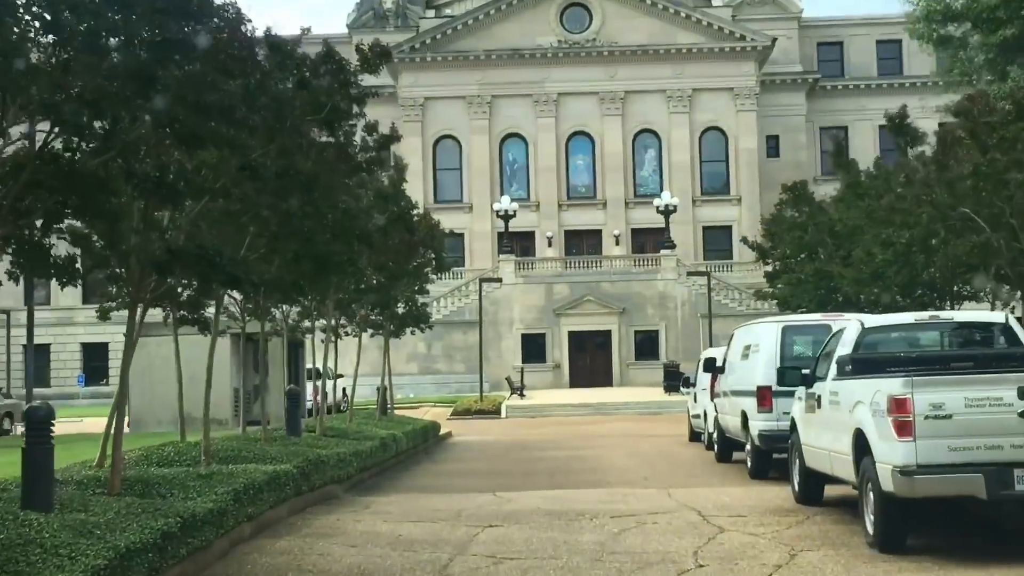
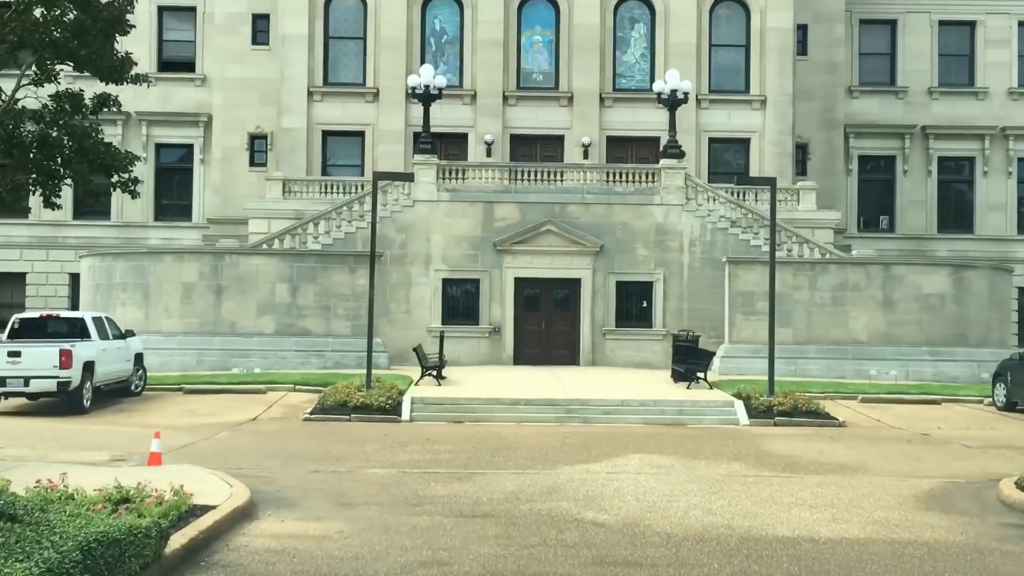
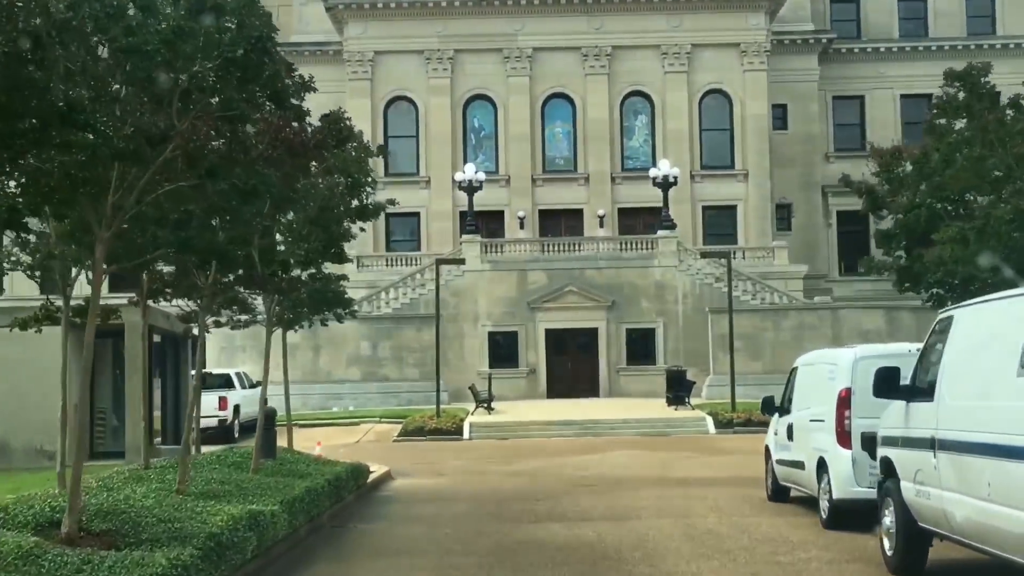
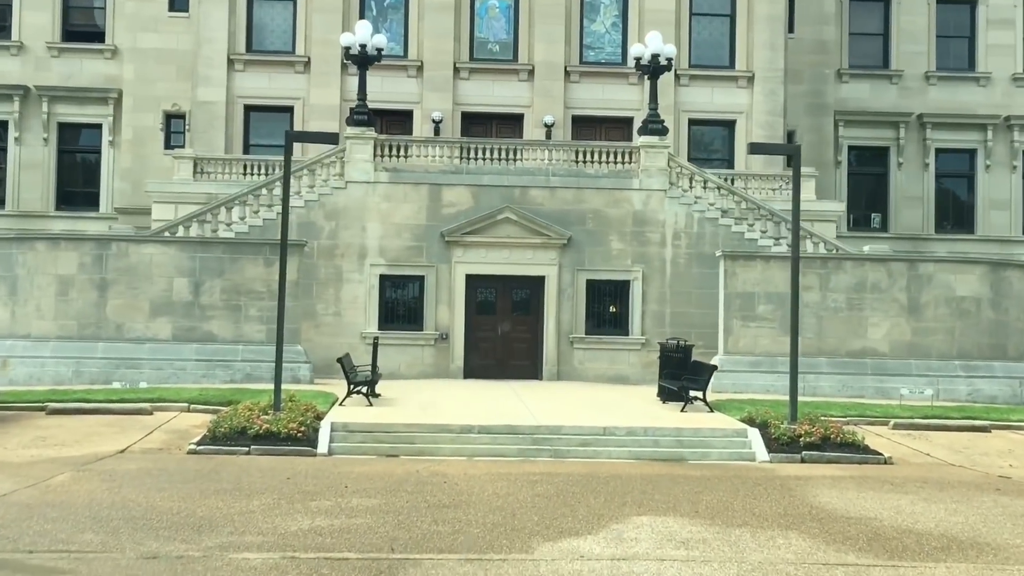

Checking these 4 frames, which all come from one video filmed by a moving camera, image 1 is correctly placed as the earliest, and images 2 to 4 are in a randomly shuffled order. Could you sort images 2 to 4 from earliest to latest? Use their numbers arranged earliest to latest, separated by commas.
3, 2, 4
